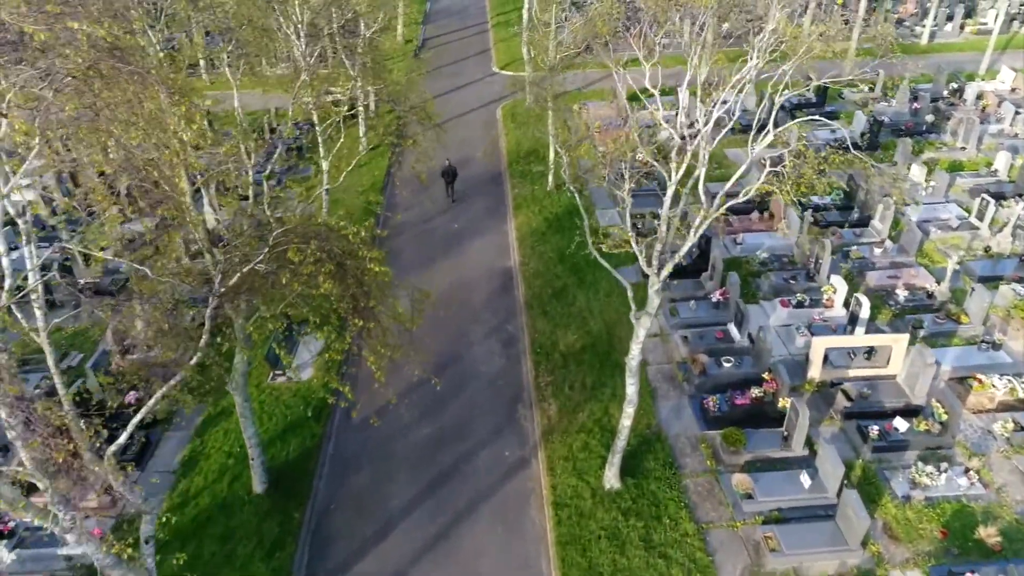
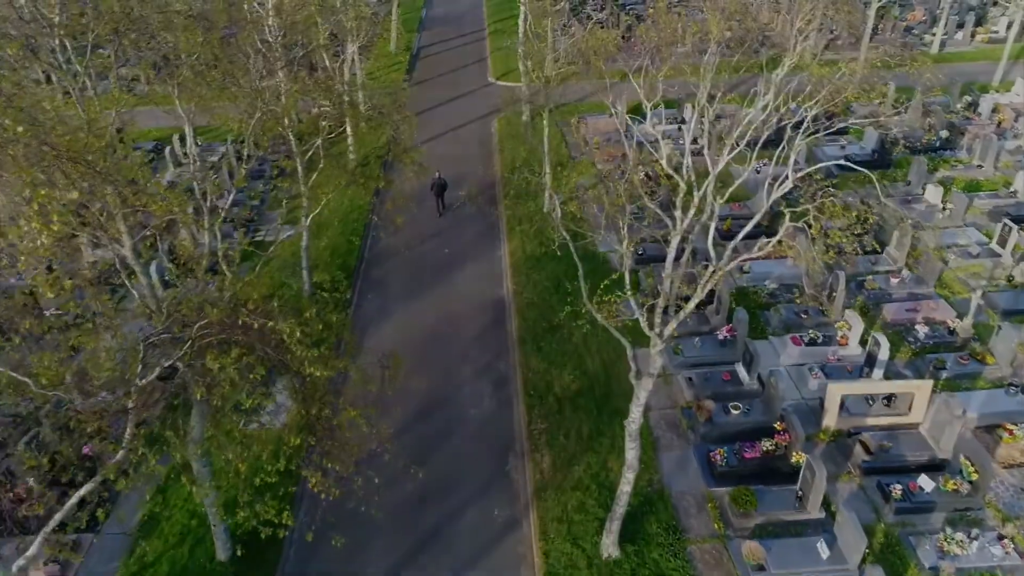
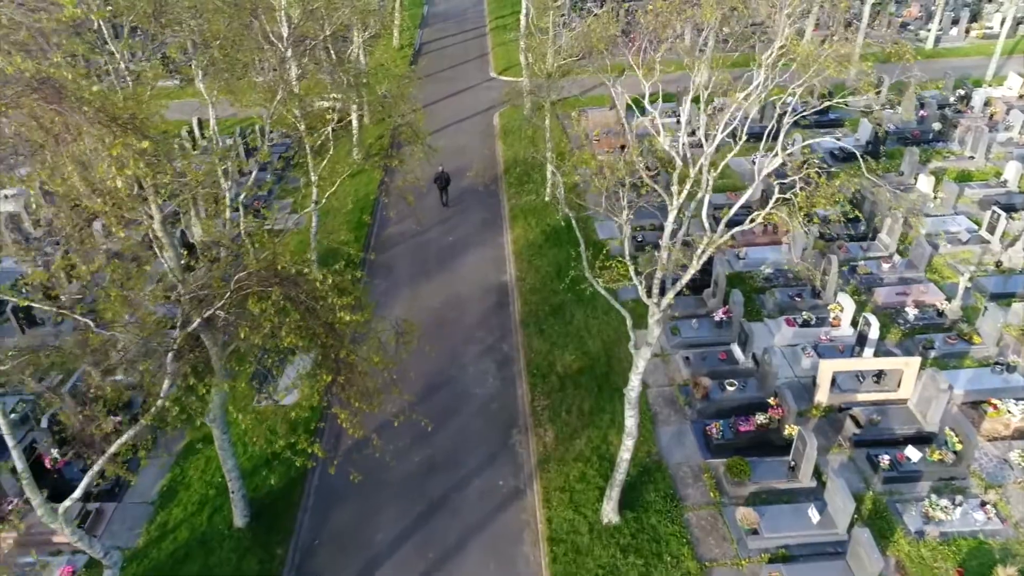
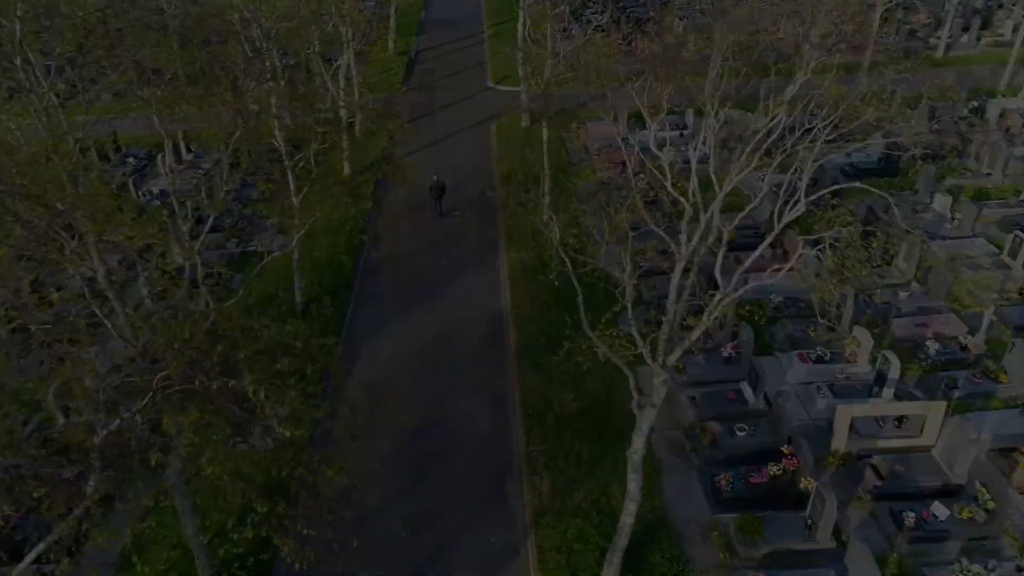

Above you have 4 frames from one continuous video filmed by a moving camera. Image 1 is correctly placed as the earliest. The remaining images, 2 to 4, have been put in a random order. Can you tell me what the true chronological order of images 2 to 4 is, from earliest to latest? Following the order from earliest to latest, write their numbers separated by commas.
3, 2, 4
